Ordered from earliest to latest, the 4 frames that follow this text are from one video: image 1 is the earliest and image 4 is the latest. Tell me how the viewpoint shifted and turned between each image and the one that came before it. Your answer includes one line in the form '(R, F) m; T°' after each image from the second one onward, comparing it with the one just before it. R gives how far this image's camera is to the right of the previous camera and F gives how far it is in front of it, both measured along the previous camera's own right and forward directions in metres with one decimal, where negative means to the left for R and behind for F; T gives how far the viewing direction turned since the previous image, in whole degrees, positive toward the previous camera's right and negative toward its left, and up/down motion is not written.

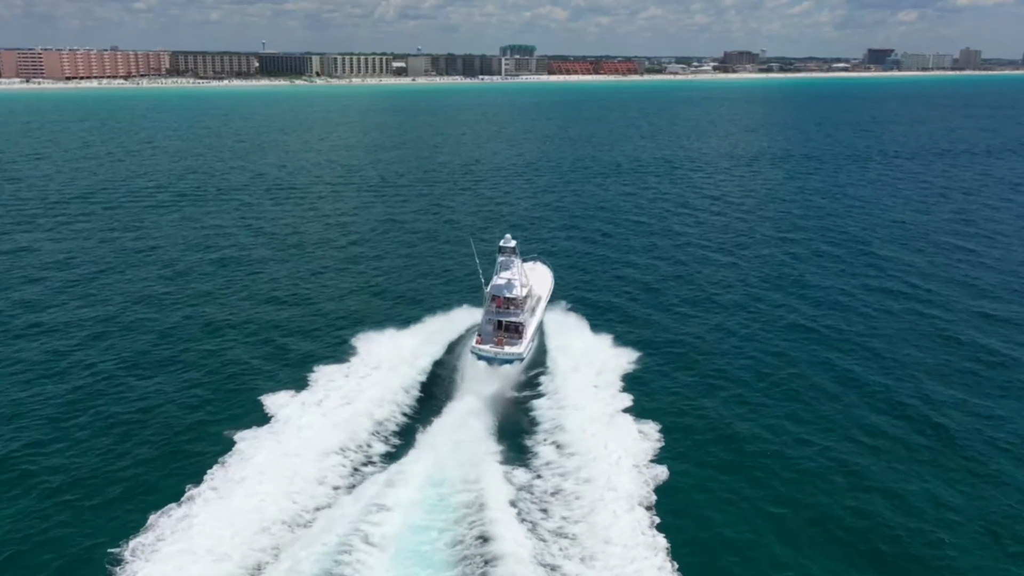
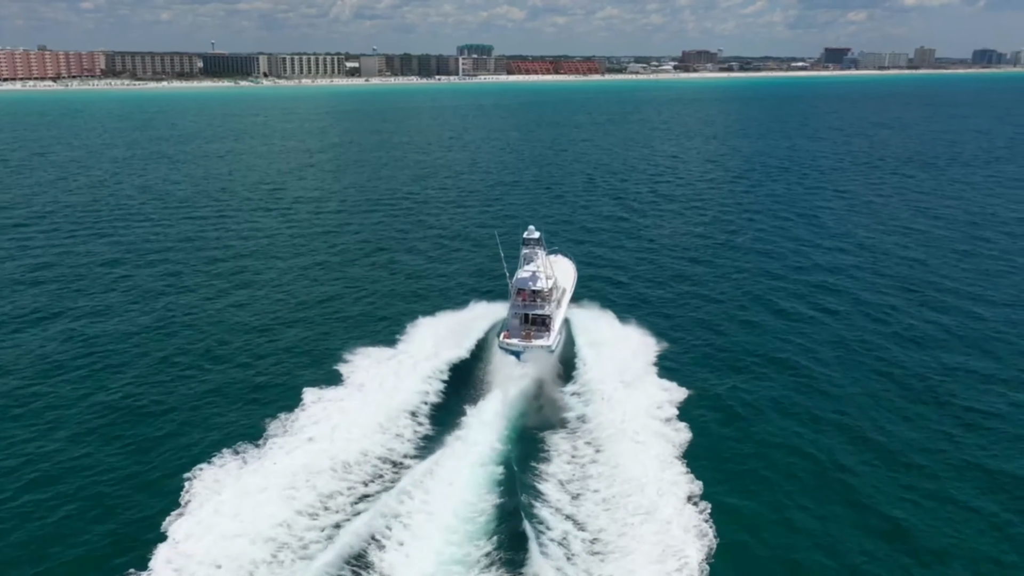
(+0.4, +11.7) m; +3°
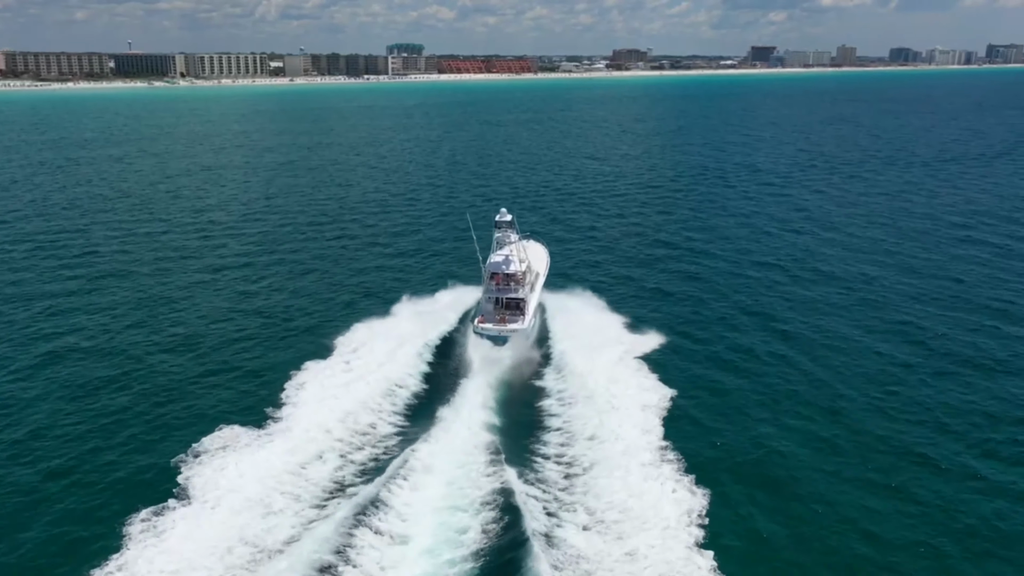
(+0.1, +7.4) m; +5°
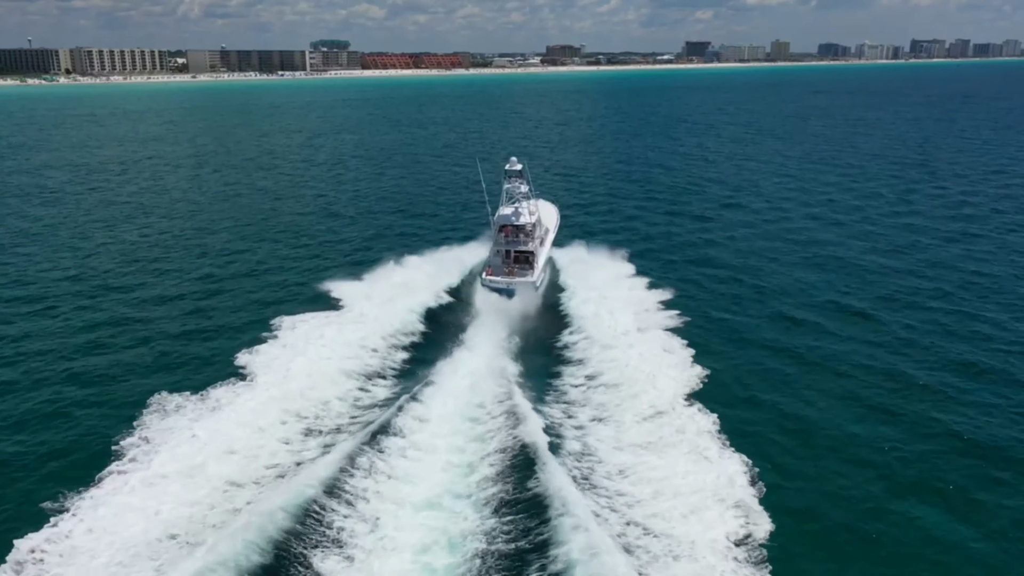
(+1.3, +24.2) m; +4°
